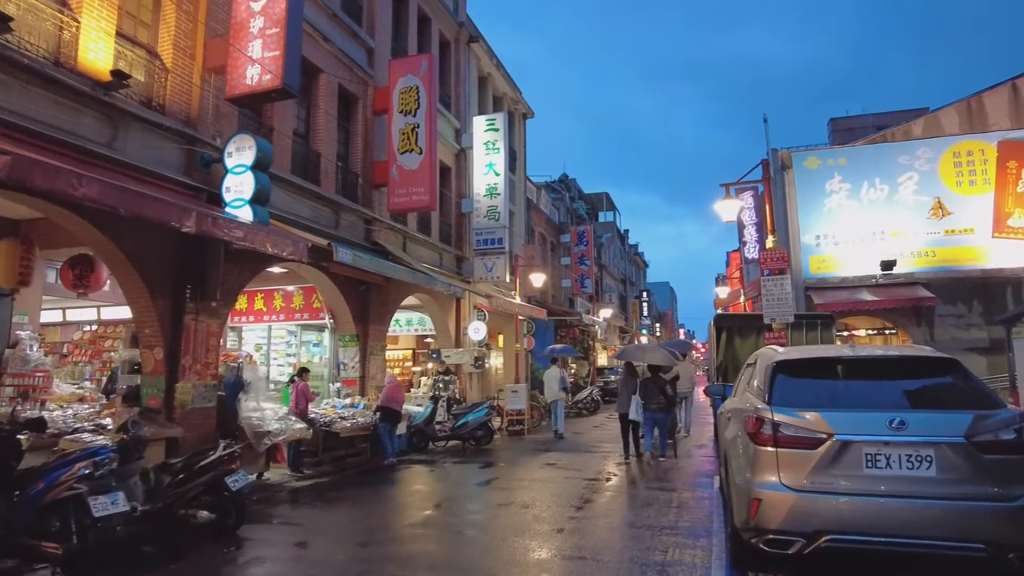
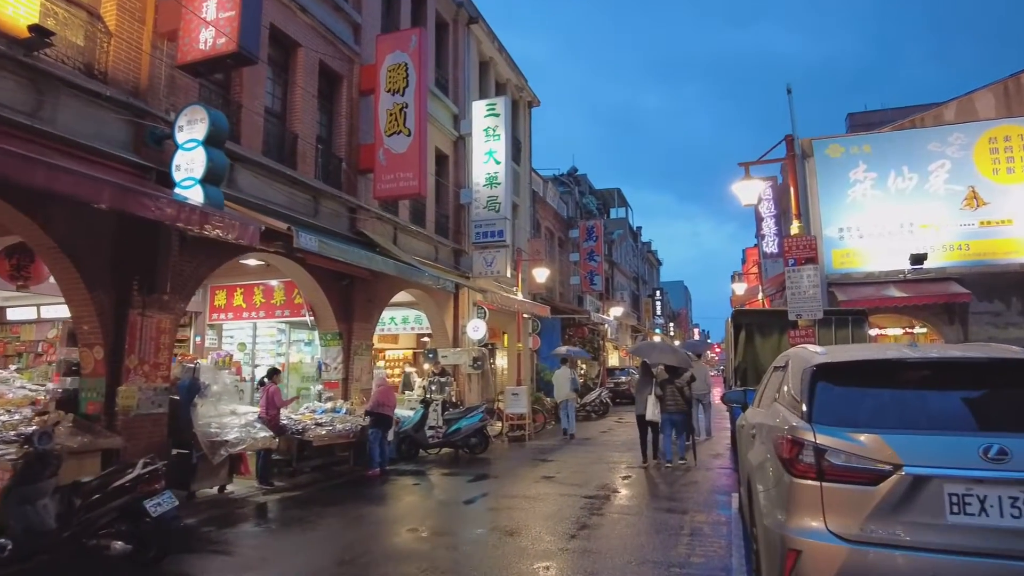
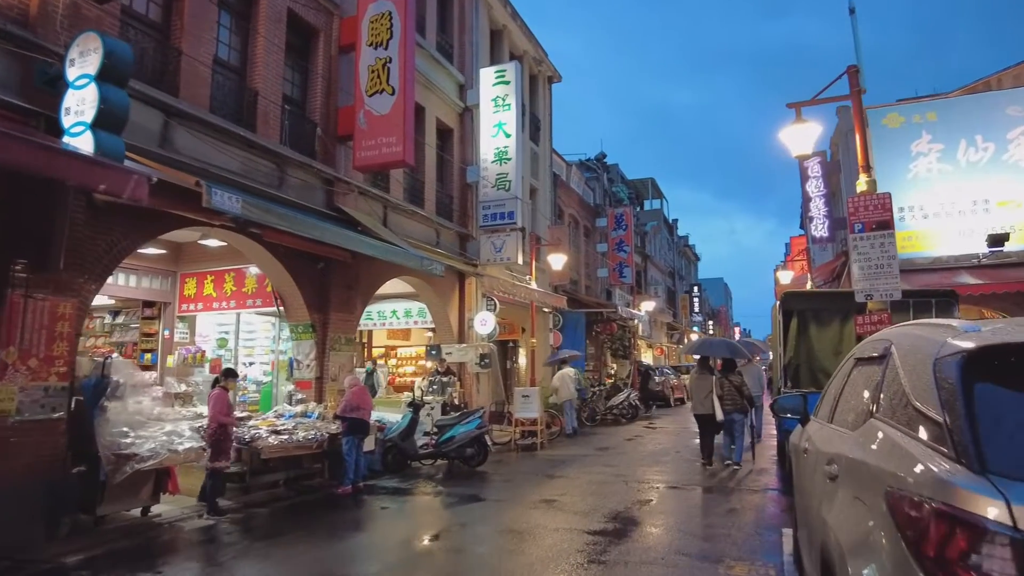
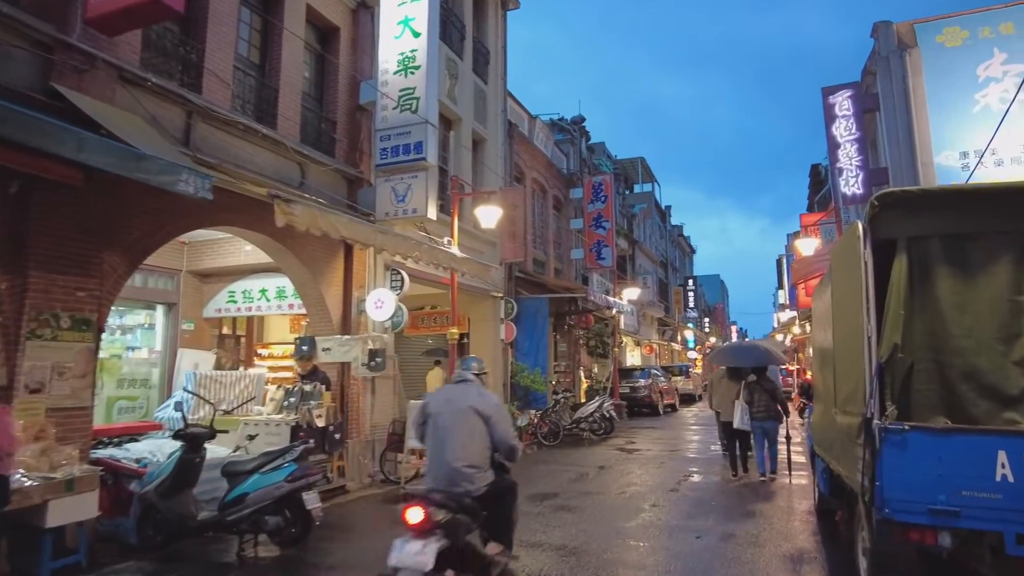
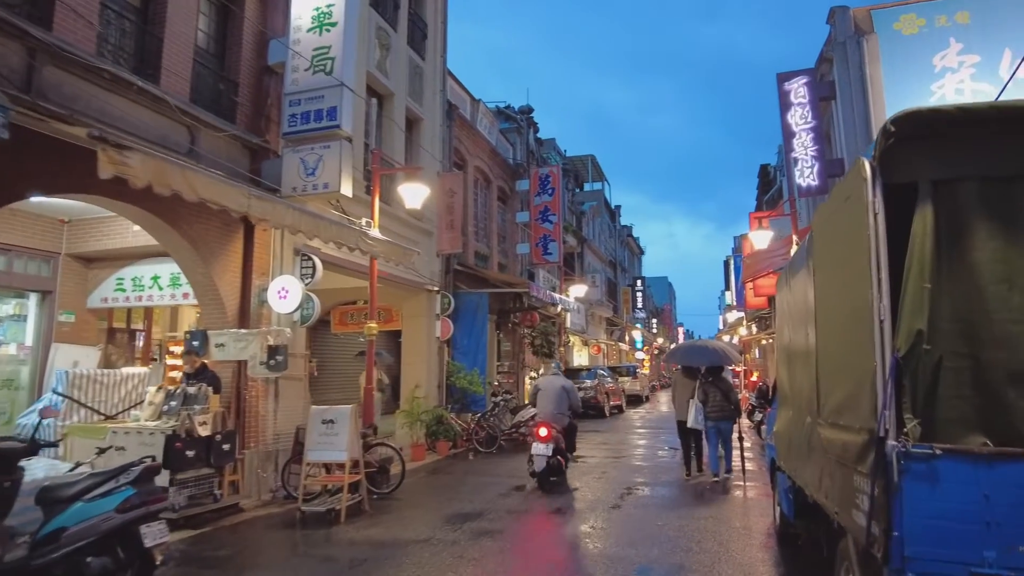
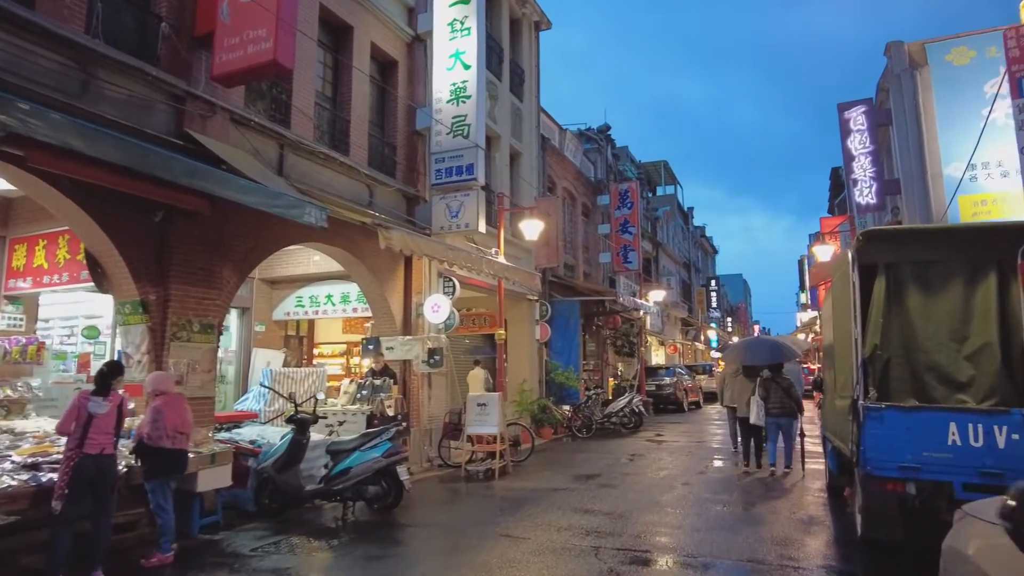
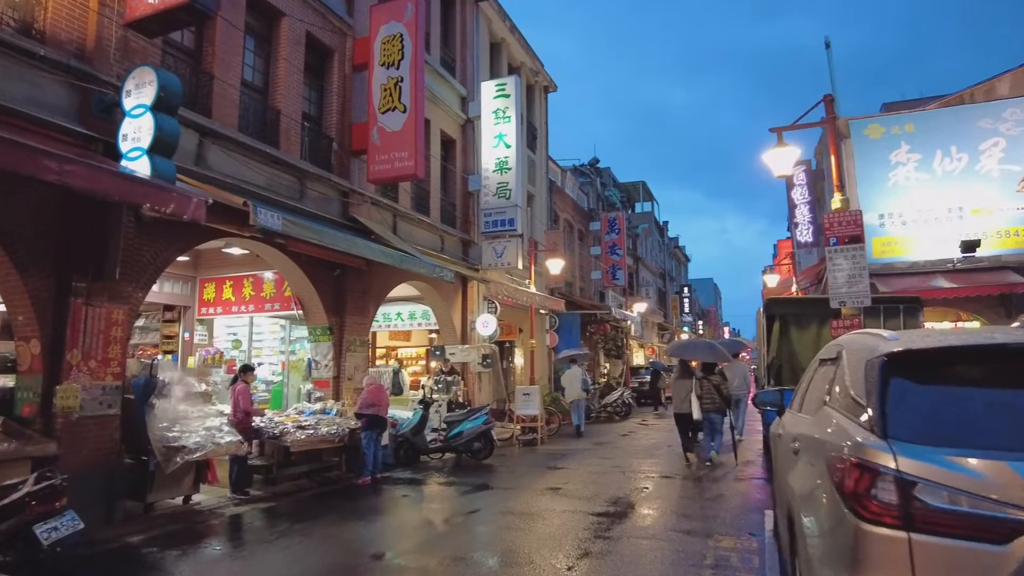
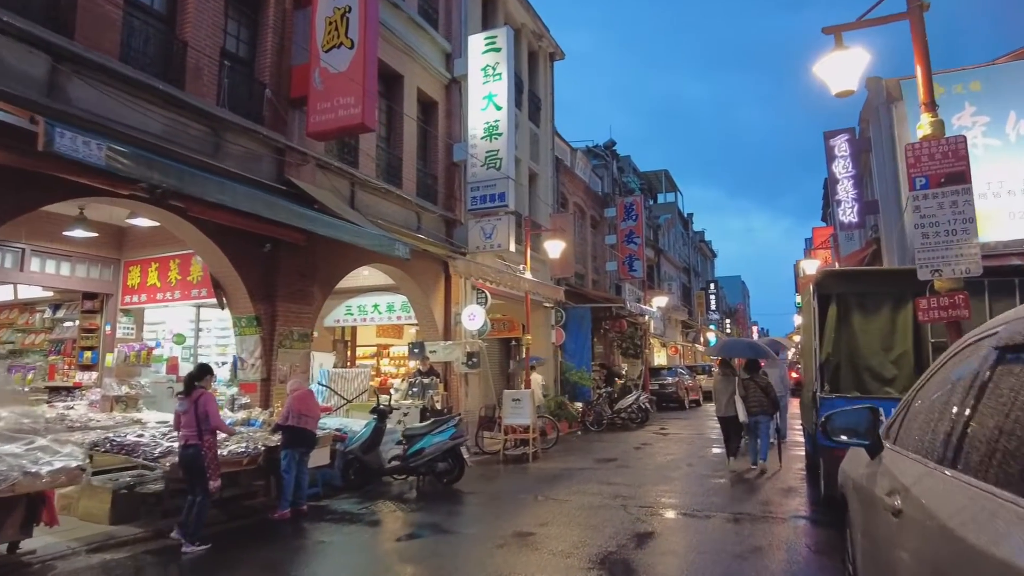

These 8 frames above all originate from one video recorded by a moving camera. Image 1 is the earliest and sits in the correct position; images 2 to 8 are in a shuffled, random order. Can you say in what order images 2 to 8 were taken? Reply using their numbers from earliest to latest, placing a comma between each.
2, 7, 3, 8, 6, 4, 5
